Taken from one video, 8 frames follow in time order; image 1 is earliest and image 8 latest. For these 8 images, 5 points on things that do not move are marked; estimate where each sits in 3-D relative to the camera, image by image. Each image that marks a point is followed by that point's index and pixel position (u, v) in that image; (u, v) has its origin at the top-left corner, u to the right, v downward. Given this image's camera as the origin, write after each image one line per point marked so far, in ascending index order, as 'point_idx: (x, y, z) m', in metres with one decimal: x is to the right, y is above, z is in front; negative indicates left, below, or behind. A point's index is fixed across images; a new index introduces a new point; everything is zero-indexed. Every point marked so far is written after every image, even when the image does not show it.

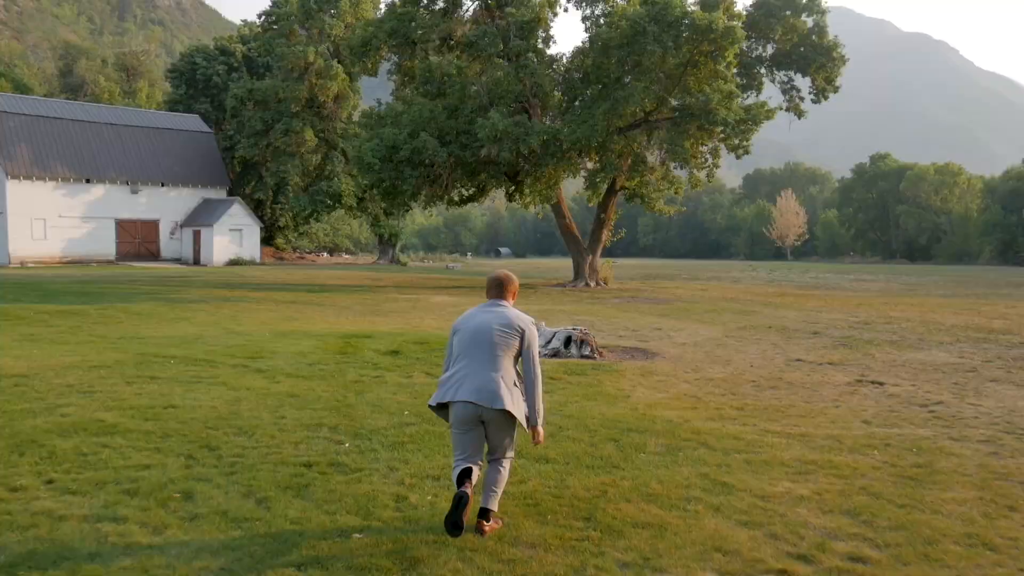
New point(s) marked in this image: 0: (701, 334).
0: (+3.6, -0.9, +16.5) m
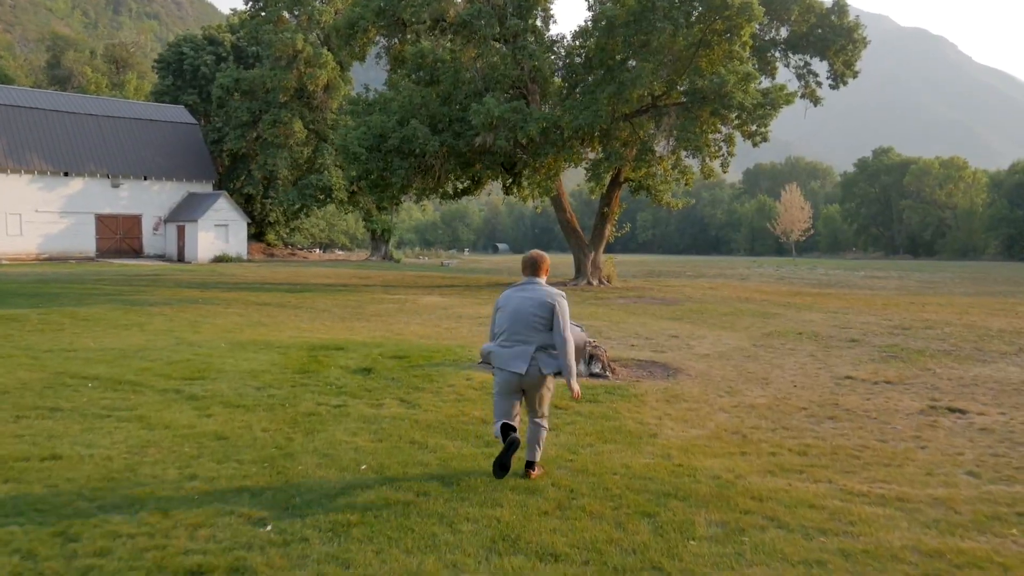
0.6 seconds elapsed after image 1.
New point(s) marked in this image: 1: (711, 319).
0: (+3.5, -0.9, +14.4) m
1: (+4.3, -0.7, +19.3) m
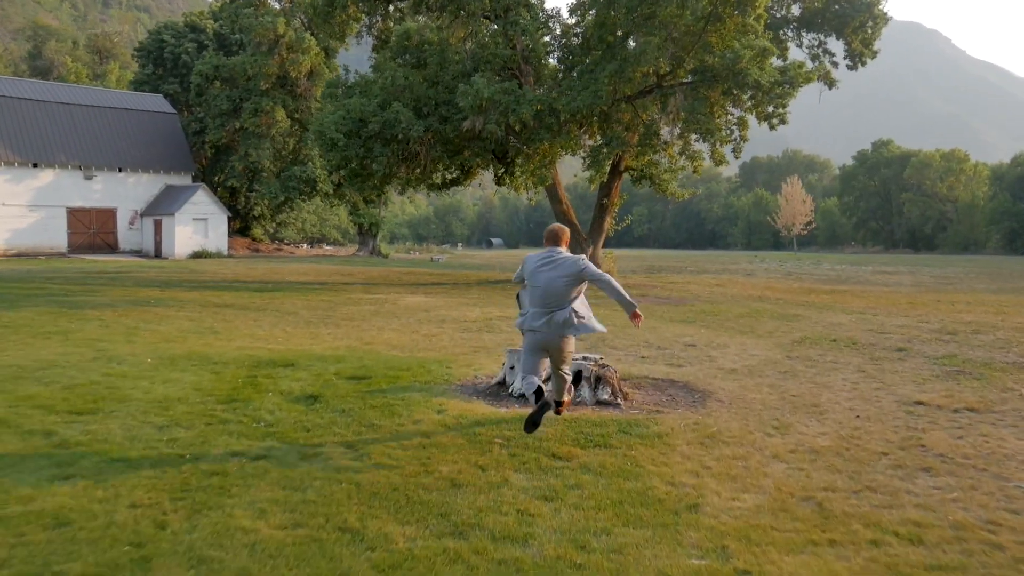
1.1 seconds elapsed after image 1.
0: (+3.3, -0.9, +12.2) m
1: (+4.1, -0.7, +17.1) m
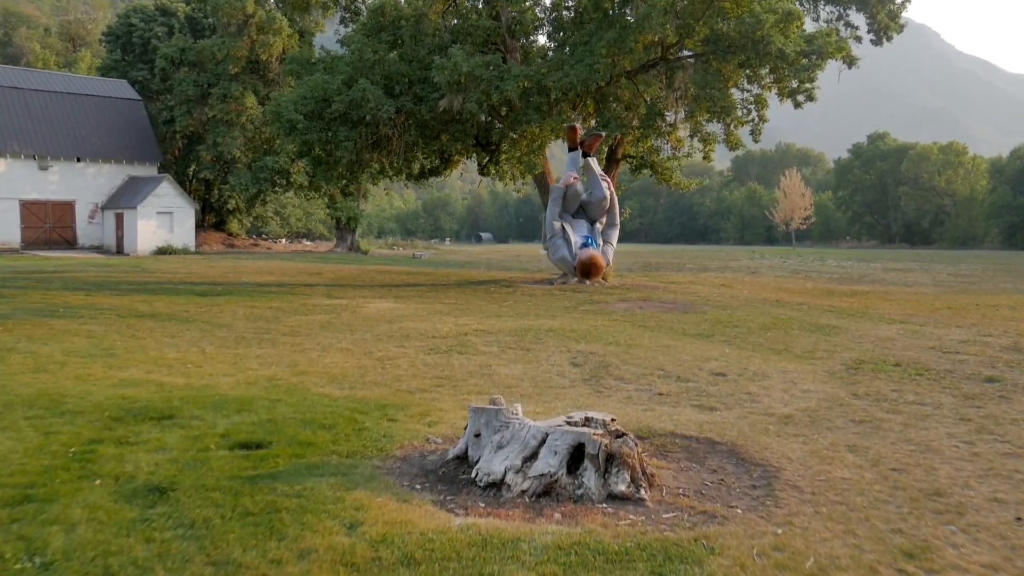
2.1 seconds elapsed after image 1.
0: (+3.1, -1.0, +9.2) m
1: (+3.8, -0.8, +14.1) m
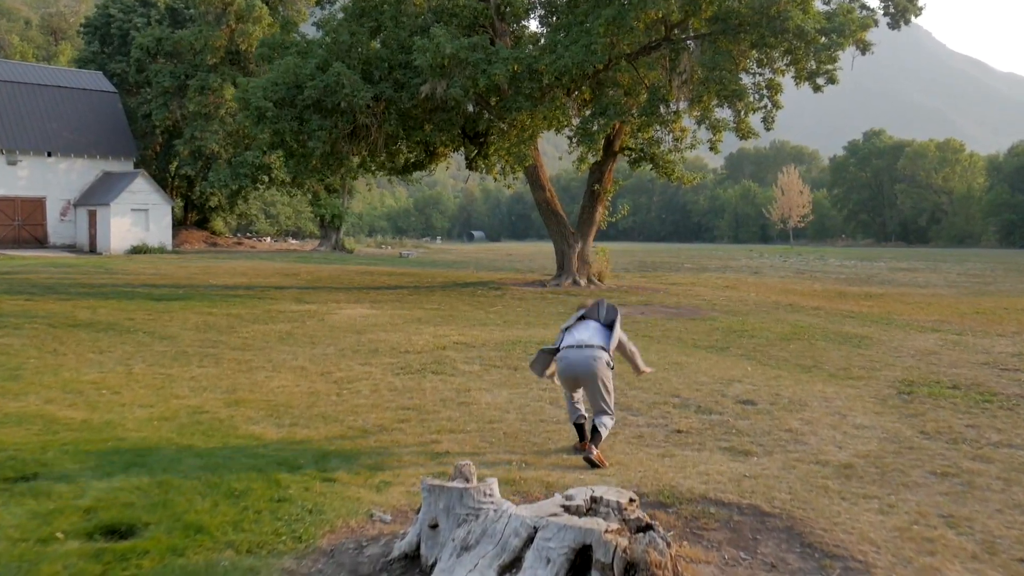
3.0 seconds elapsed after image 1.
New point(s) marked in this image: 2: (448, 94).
0: (+2.9, -1.1, +7.4) m
1: (+3.6, -0.8, +12.3) m
2: (-1.4, +4.3, +19.6) m
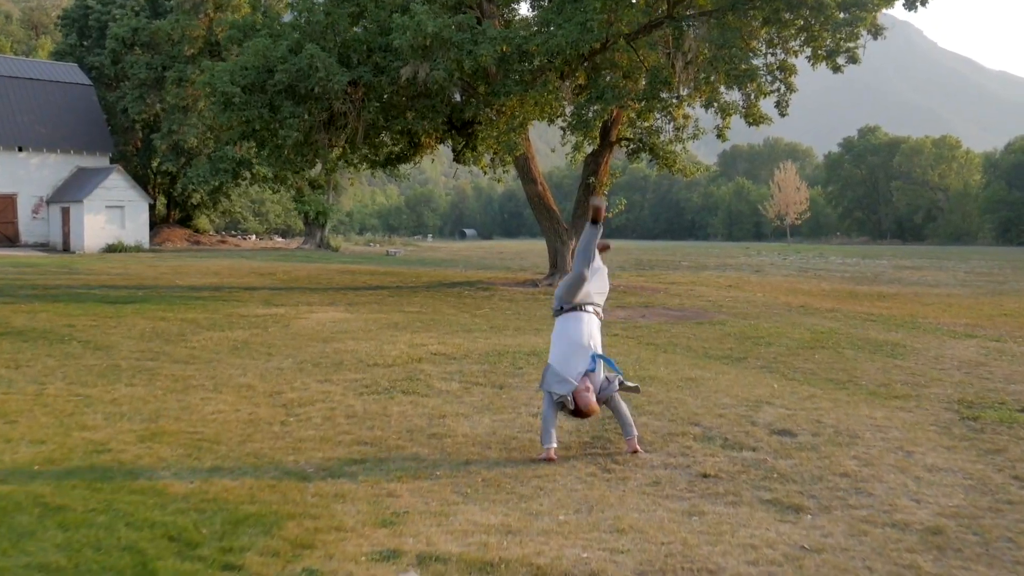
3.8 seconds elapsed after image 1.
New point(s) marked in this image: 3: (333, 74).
0: (+2.8, -1.2, +5.9) m
1: (+3.5, -0.9, +10.8) m
2: (-1.6, +4.2, +18.0) m
3: (-3.7, +4.5, +18.6) m
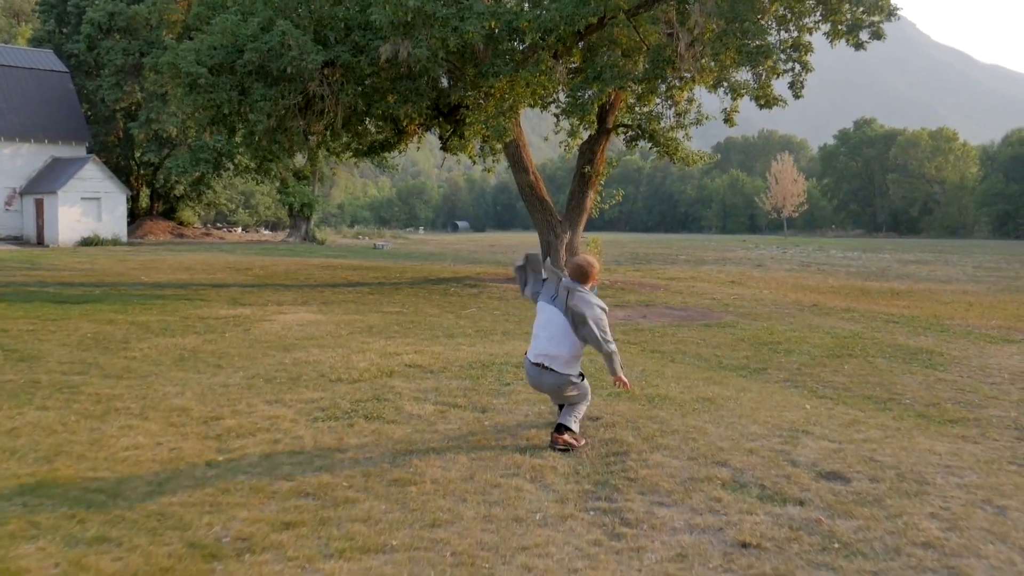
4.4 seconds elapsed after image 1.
0: (+2.7, -1.2, +4.5) m
1: (+3.3, -0.9, +9.5) m
2: (-1.8, +4.3, +16.6) m
3: (-3.9, +4.5, +17.2) m
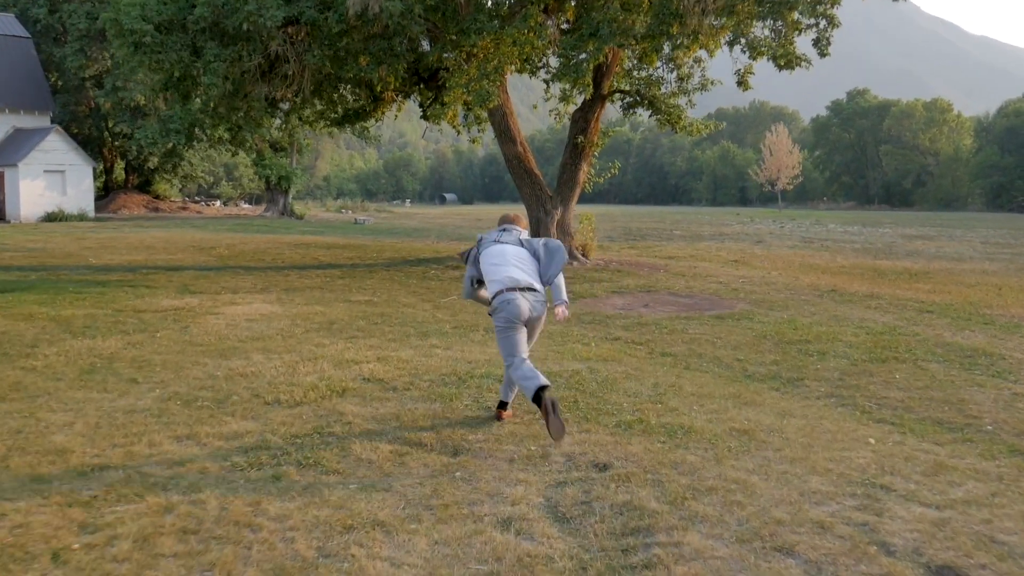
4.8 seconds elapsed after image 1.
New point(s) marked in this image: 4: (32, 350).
0: (+2.6, -1.3, +2.9) m
1: (+3.2, -0.8, +7.8) m
2: (-2.1, +4.6, +14.7) m
3: (-4.2, +4.8, +15.3) m
4: (-4.7, -0.6, +8.7) m
